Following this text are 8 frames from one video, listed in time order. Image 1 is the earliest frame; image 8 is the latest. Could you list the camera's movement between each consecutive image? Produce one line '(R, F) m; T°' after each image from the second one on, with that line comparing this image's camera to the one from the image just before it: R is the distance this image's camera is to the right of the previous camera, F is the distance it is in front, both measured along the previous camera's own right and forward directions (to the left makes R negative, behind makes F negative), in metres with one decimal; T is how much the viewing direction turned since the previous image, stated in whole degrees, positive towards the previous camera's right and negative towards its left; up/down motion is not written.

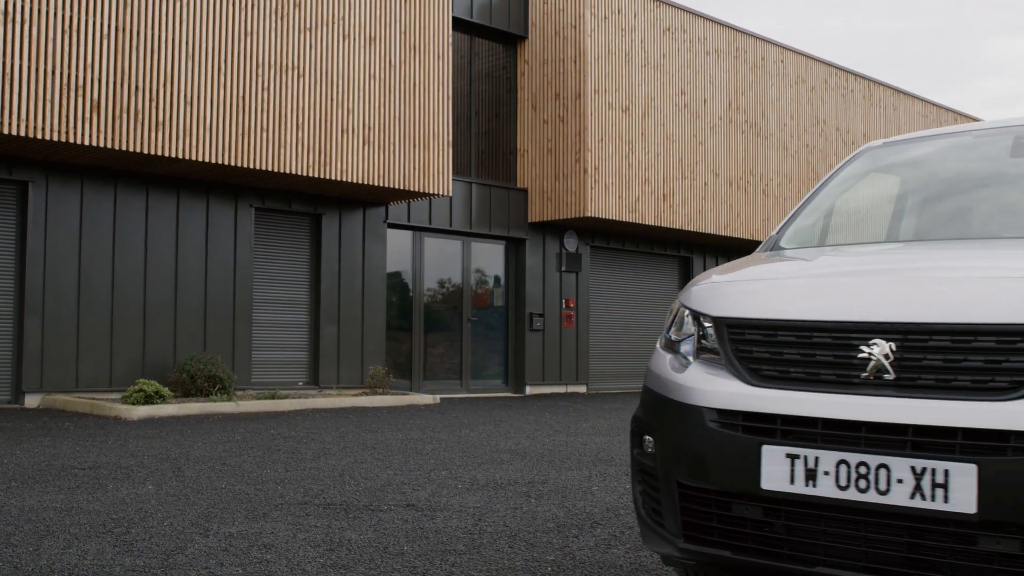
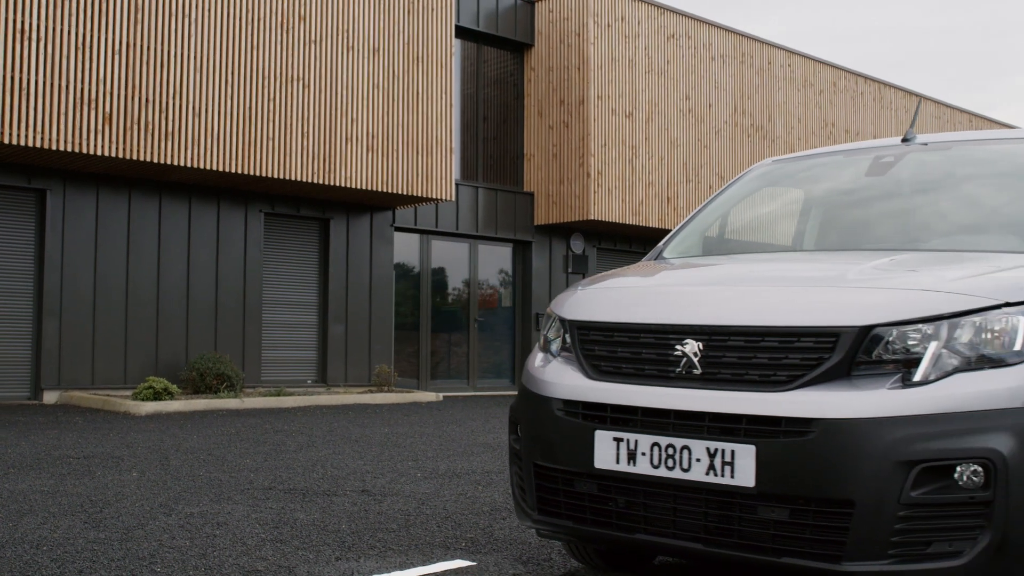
(+0.5, -0.5) m; -2°
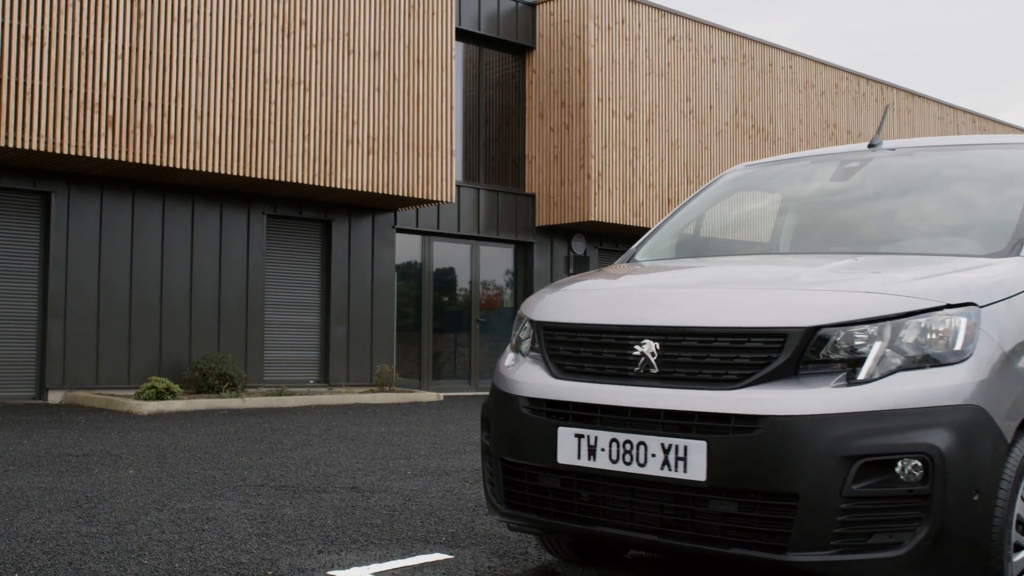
(+0.1, -0.1) m; -1°
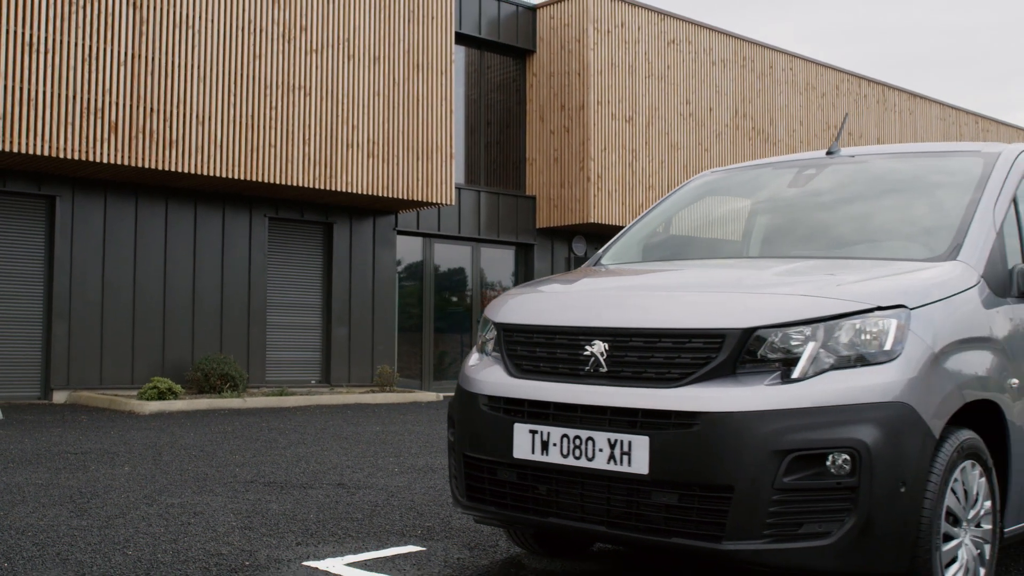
(+0.2, -0.2) m; -1°
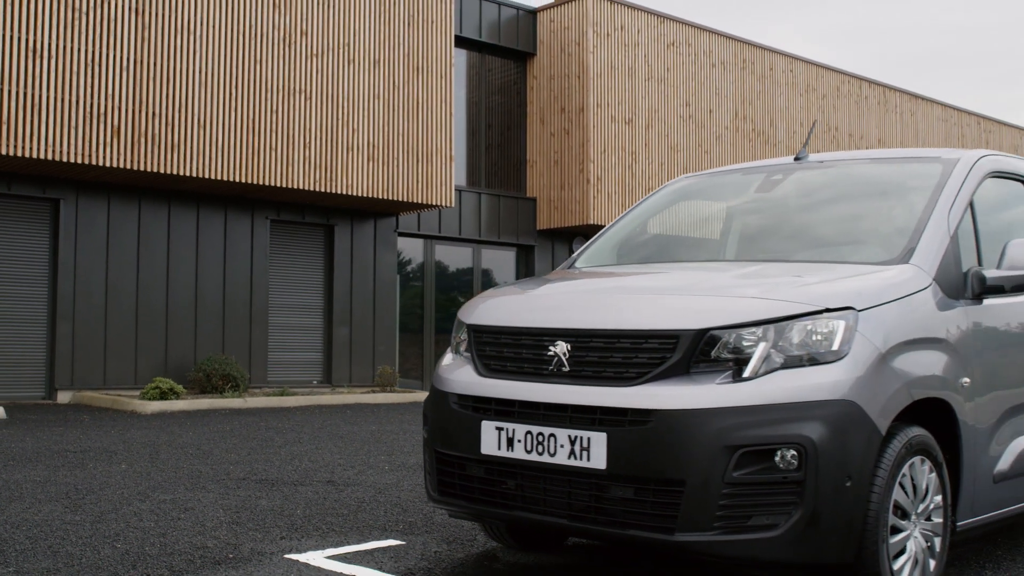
(+0.1, -0.1) m; 0°
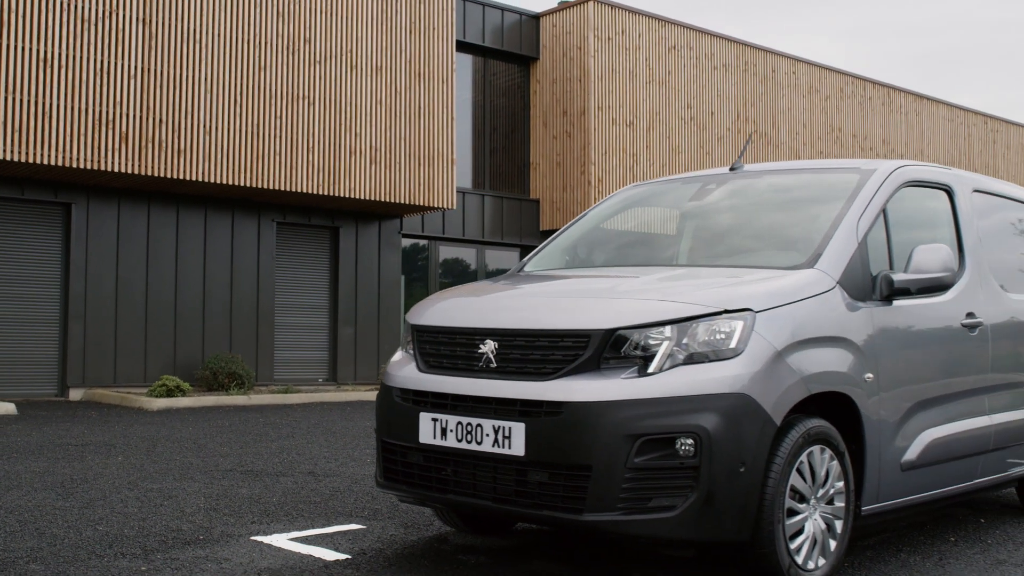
(+0.3, -0.3) m; -1°
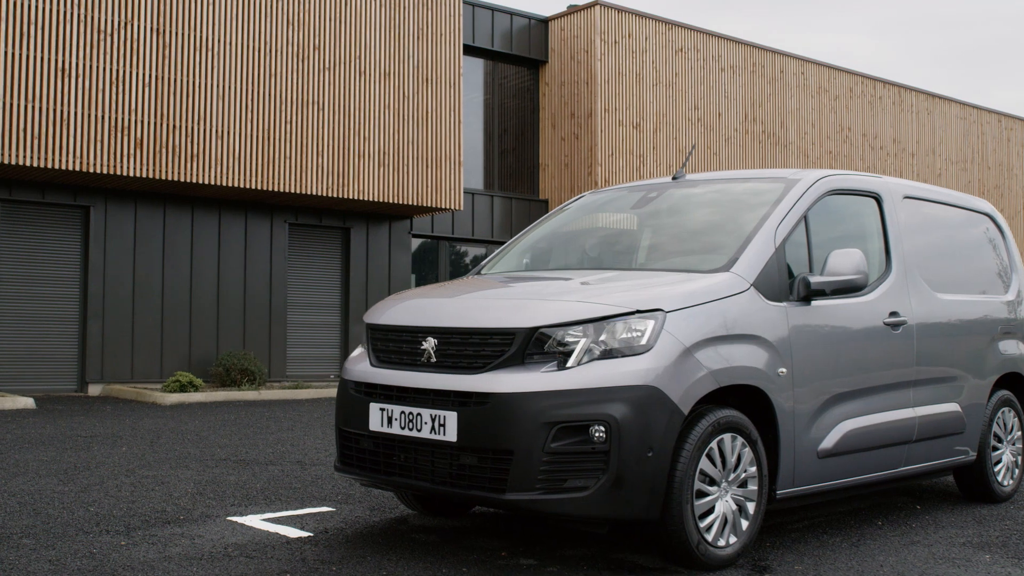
(+0.4, -0.4) m; -2°
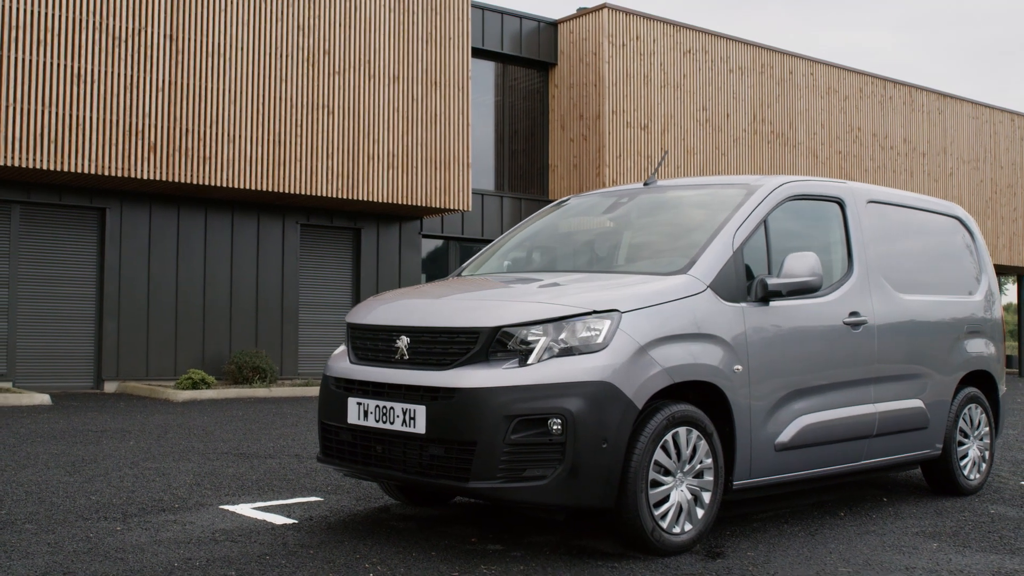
(+0.2, -0.3) m; -1°
